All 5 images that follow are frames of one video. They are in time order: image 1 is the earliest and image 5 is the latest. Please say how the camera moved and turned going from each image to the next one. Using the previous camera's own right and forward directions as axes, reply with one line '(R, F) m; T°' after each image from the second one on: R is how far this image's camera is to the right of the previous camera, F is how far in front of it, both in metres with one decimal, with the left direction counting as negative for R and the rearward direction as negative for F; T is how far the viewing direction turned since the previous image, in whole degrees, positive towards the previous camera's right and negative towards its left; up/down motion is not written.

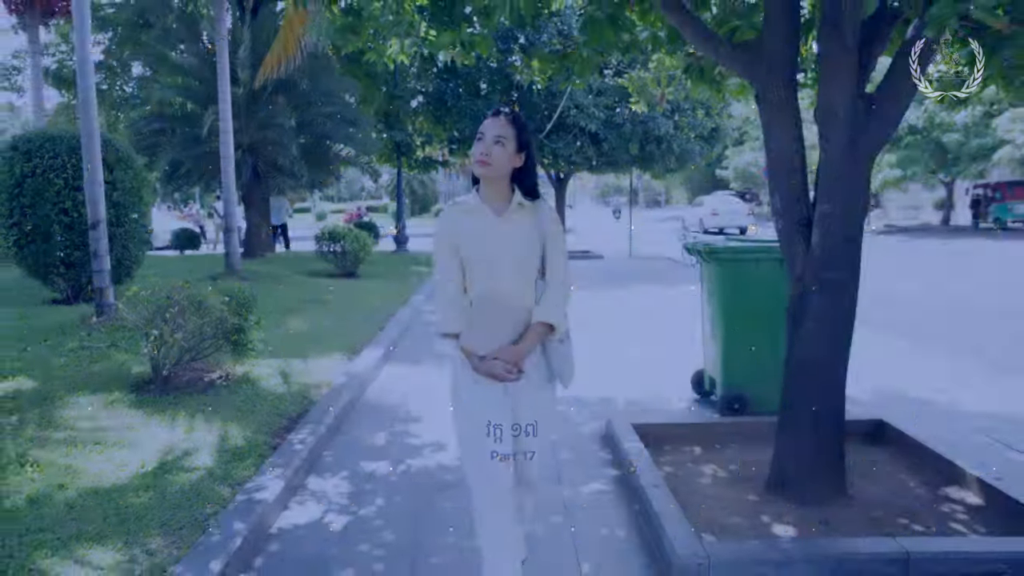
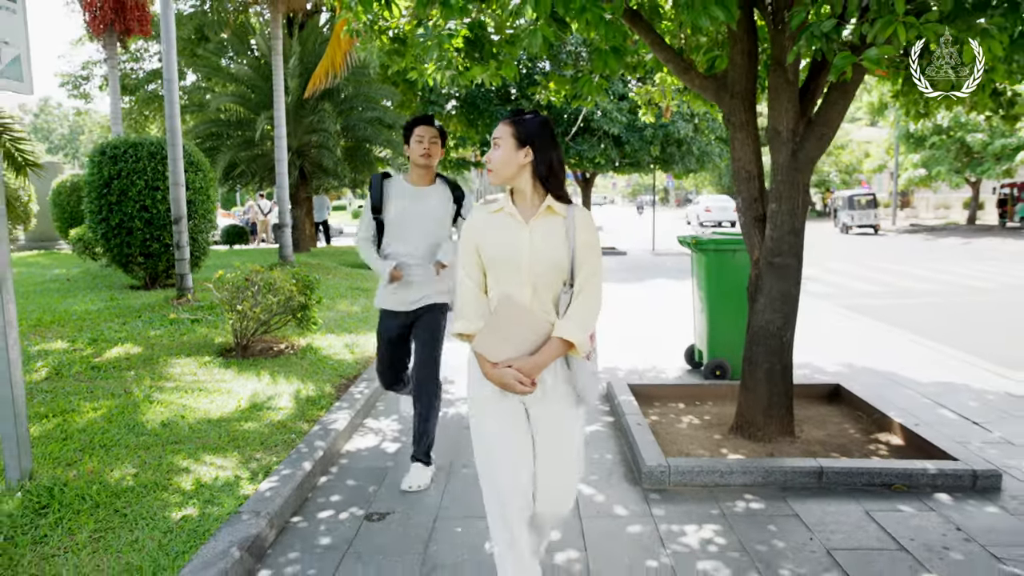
(+0.1, -1.1) m; -2°
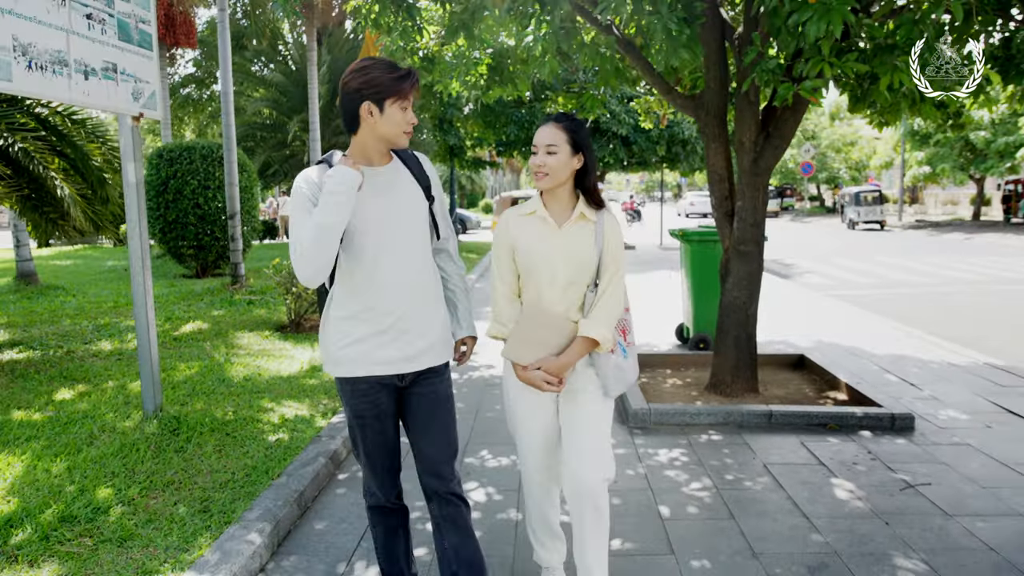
(0.0, -1.1) m; -1°
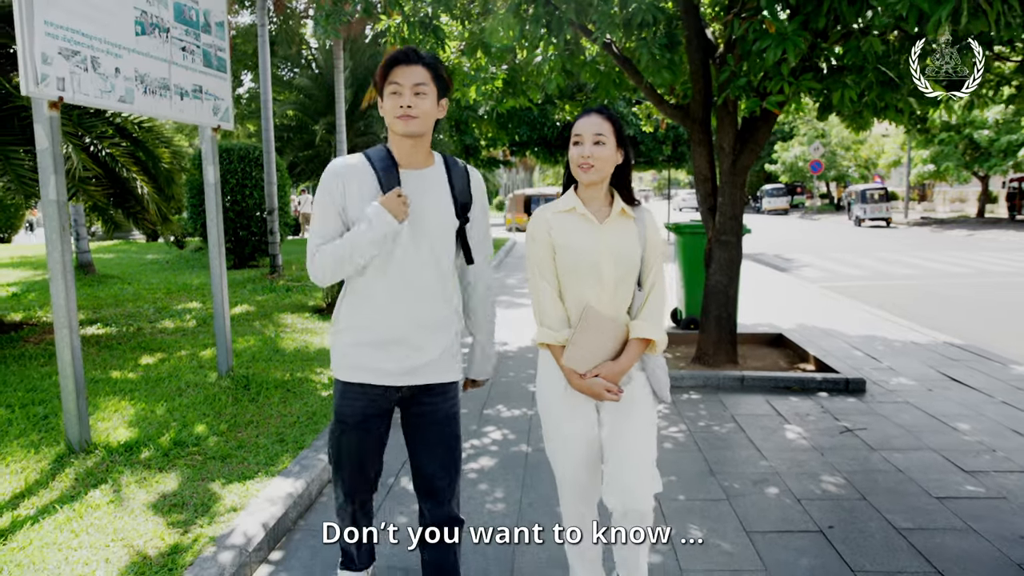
(0.0, -1.0) m; -1°
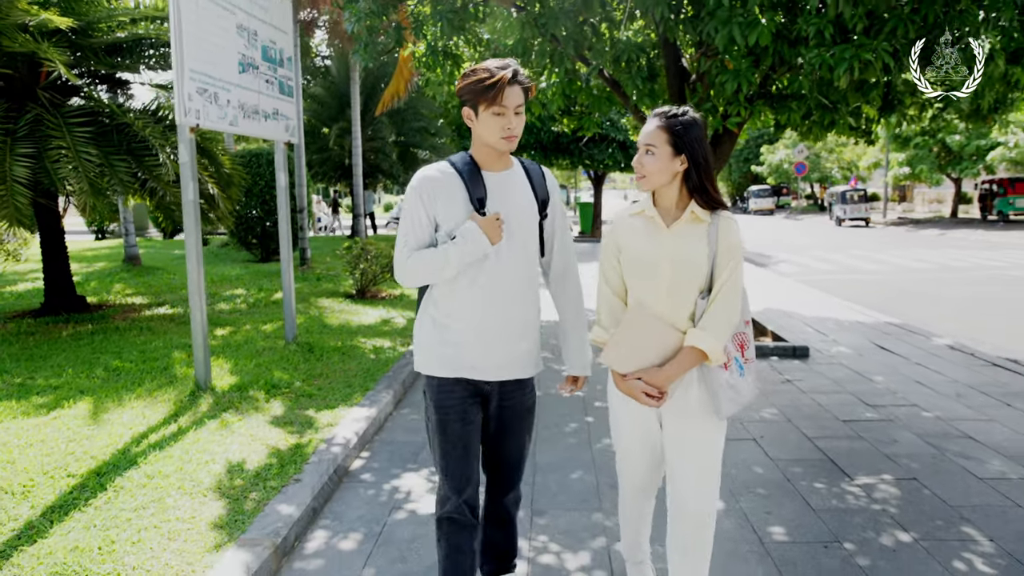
(-0.2, -1.4) m; +1°
